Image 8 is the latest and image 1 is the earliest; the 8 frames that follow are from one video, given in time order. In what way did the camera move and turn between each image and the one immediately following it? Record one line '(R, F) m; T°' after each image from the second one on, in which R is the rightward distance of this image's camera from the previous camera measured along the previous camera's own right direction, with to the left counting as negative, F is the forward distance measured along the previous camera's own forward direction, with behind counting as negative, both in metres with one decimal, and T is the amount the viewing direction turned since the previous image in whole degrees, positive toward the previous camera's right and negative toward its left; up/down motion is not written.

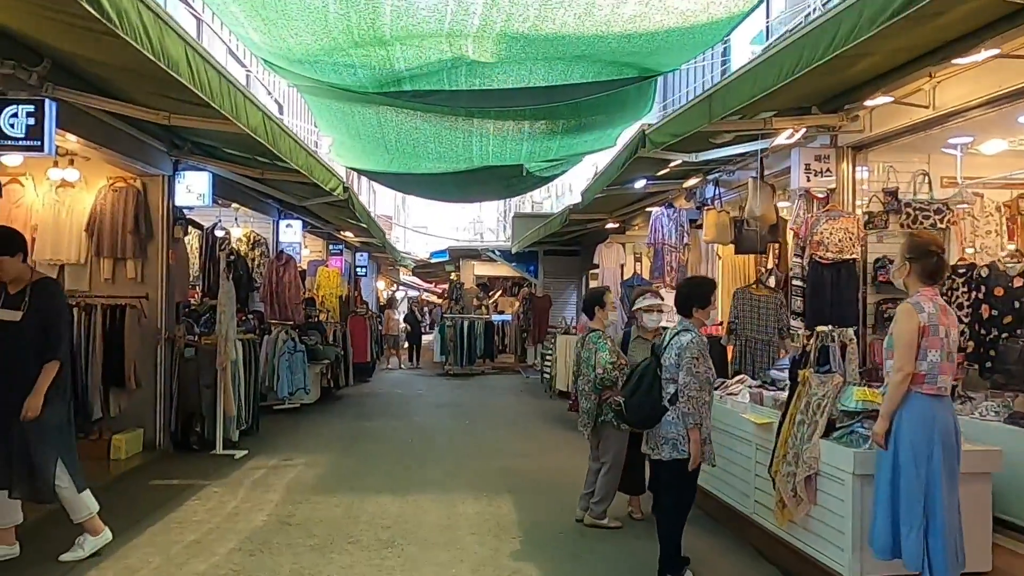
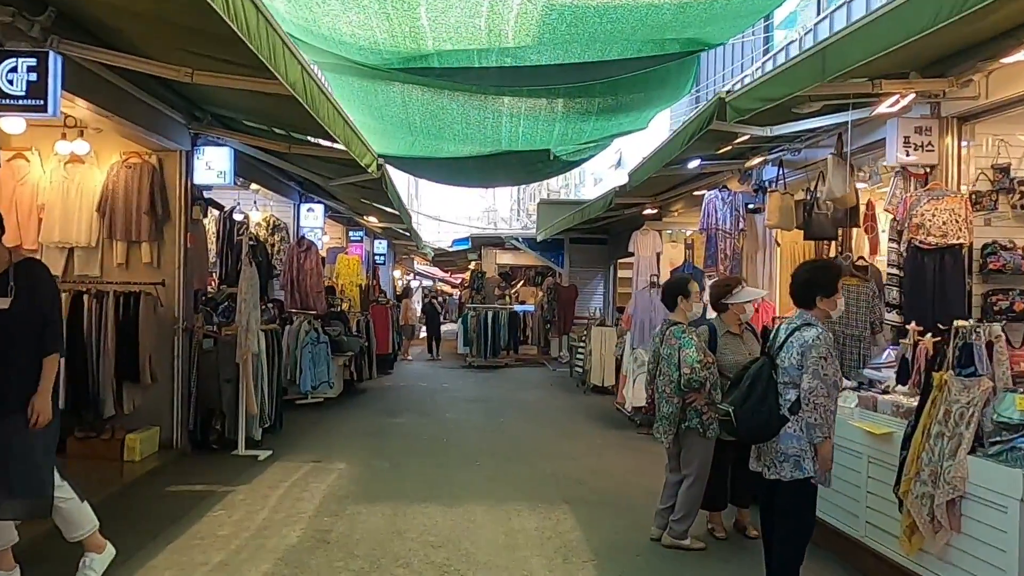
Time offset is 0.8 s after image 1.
(-0.3, +0.6) m; -1°
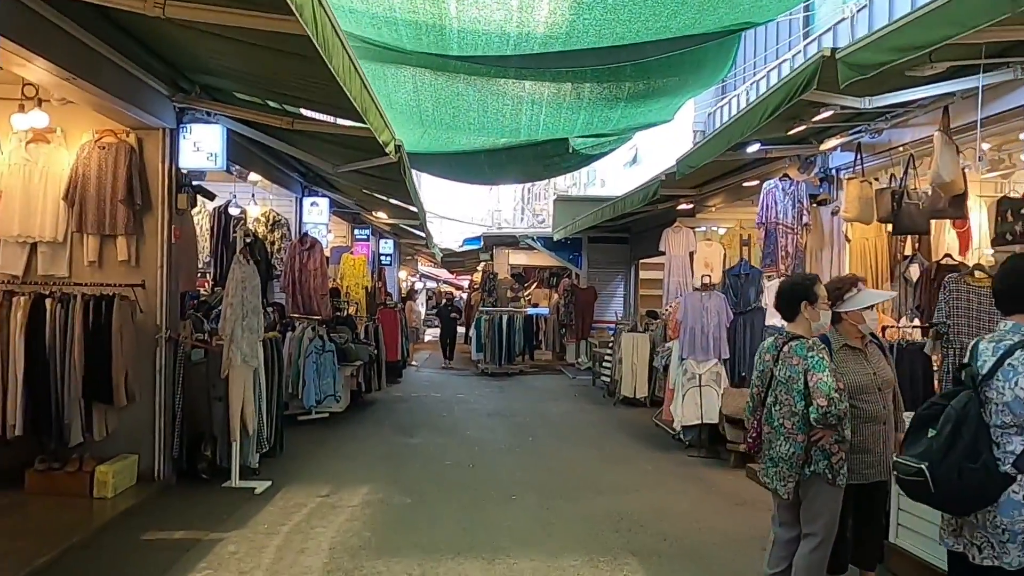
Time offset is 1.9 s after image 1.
(-0.3, +0.9) m; 0°
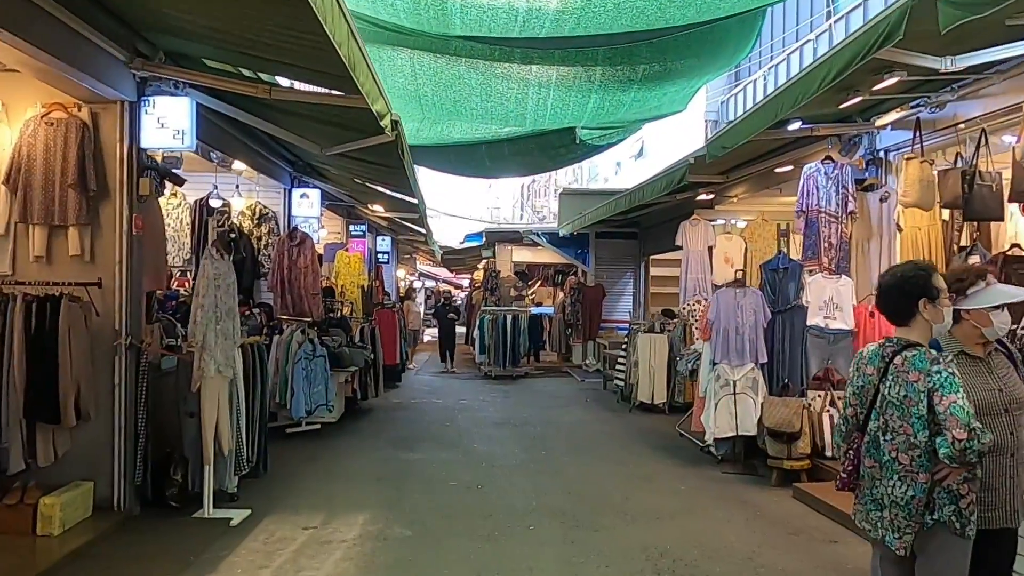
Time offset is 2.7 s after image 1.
(-0.1, +0.7) m; 0°
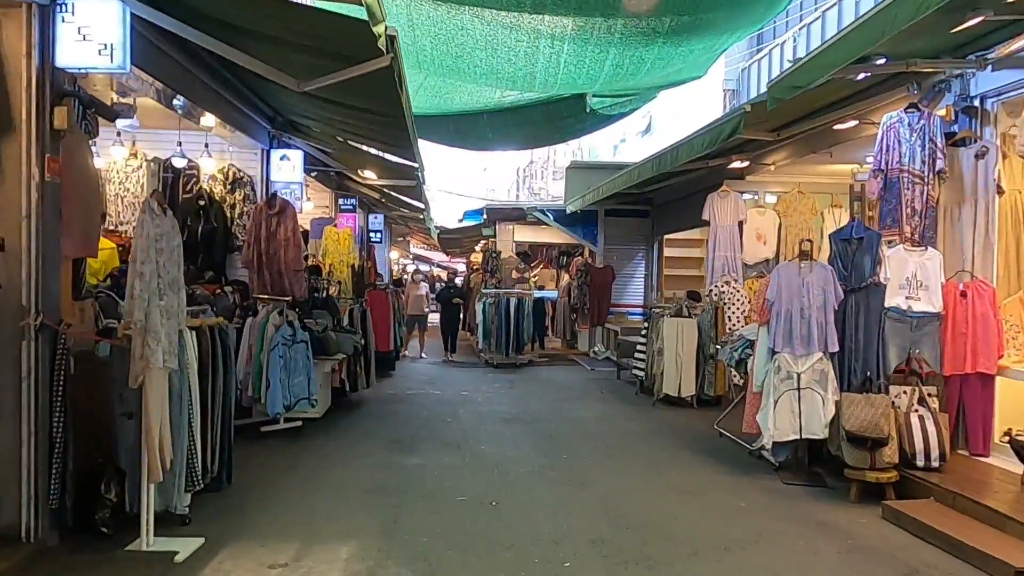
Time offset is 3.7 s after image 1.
(-0.2, +1.0) m; +1°
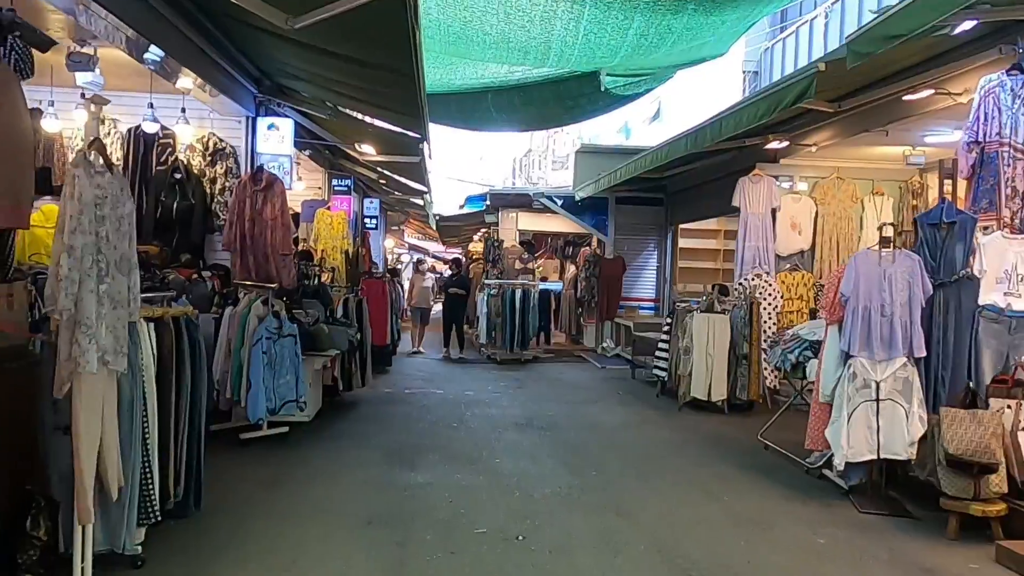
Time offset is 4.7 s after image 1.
(-0.2, +0.8) m; +1°
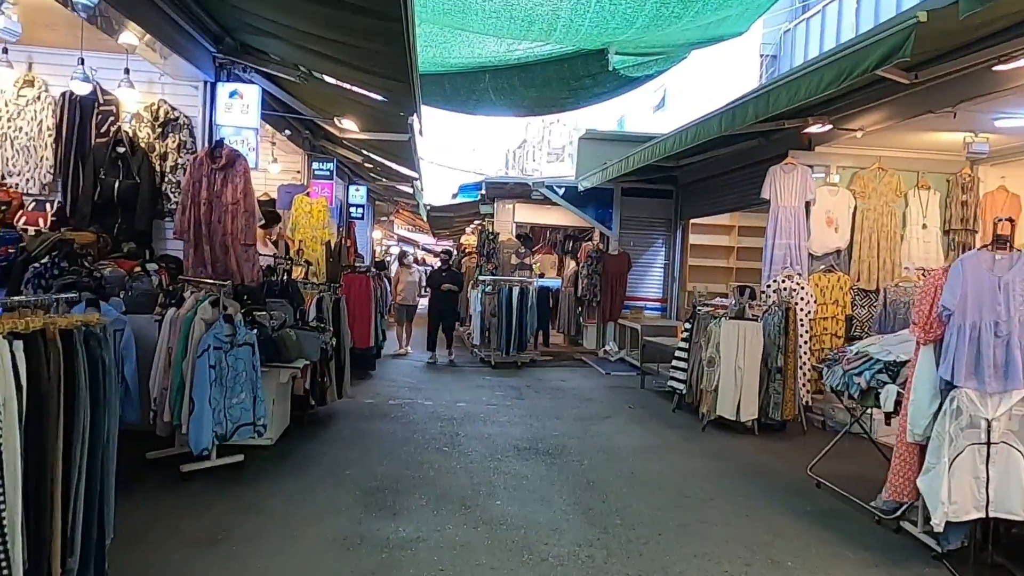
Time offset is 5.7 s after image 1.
(-0.1, +0.9) m; +1°
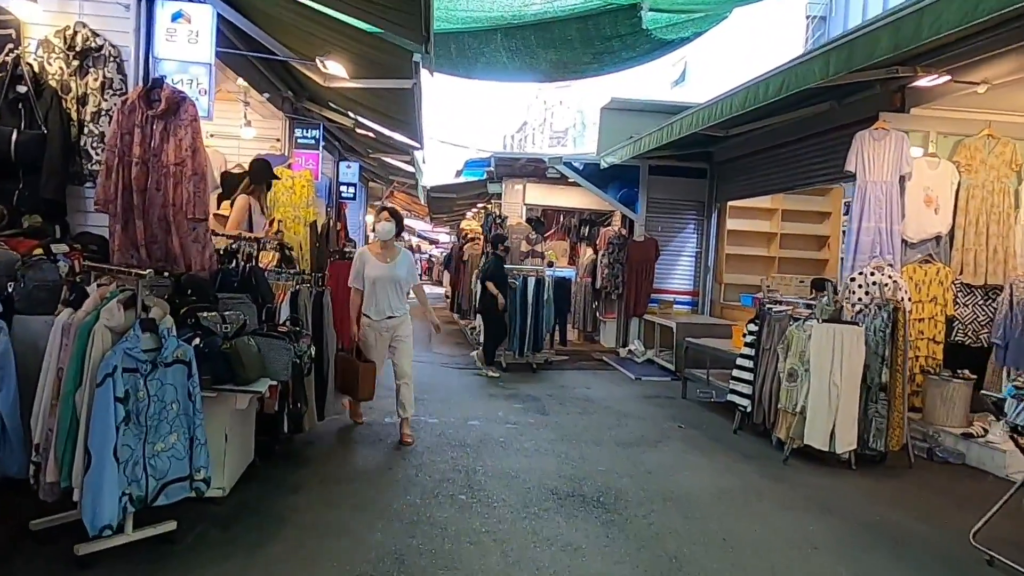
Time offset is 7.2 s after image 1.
(-0.3, +1.4) m; +1°
